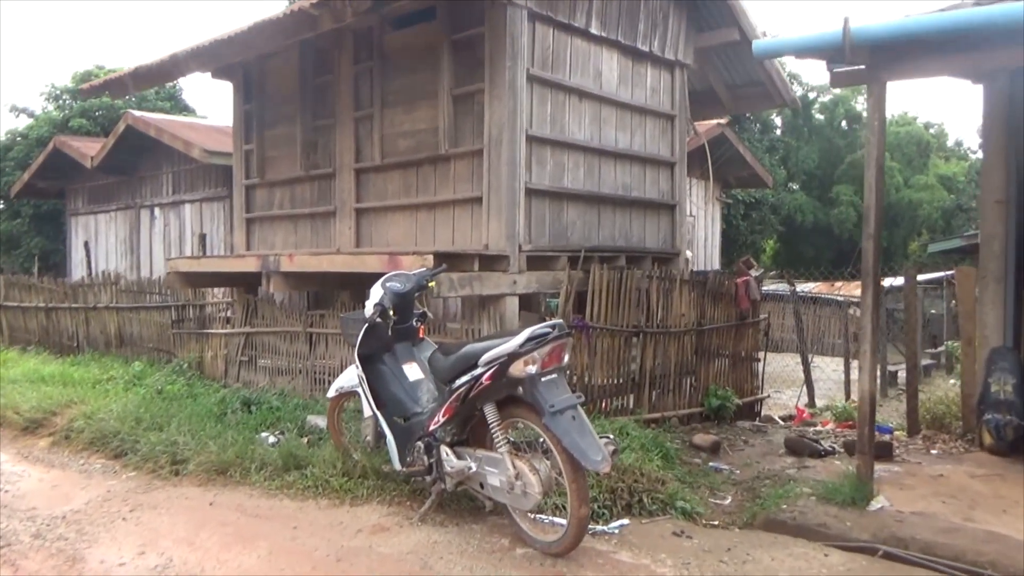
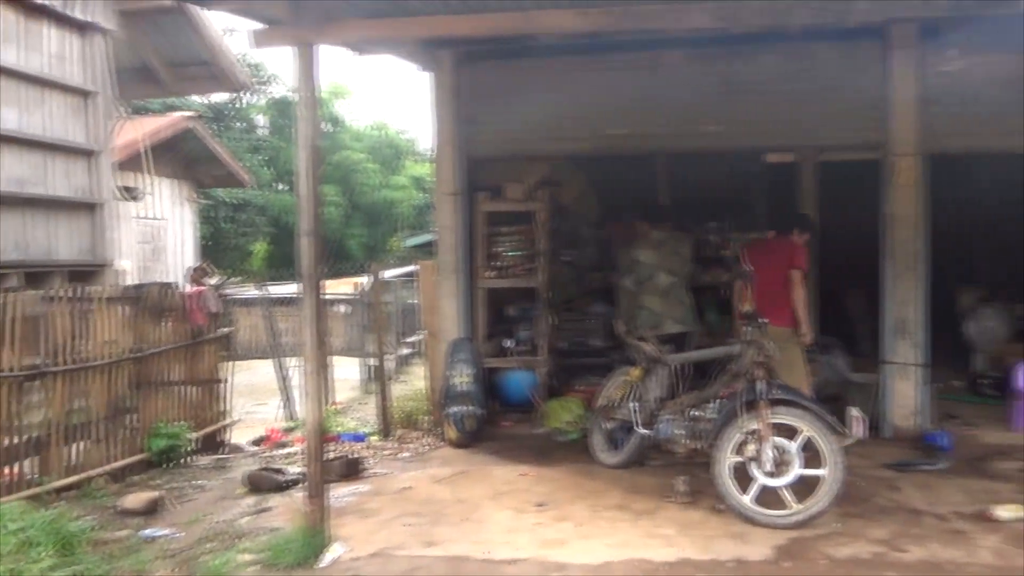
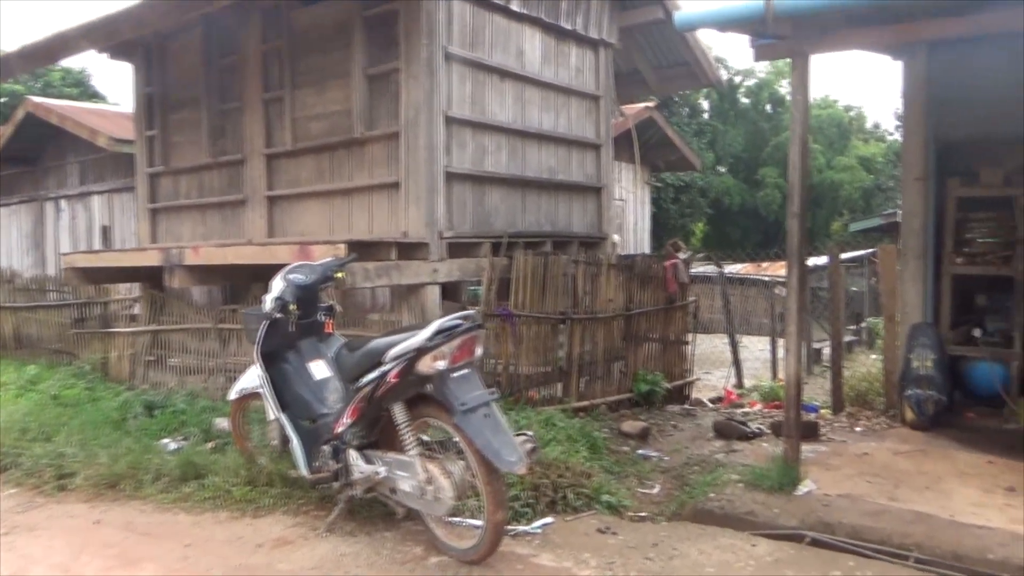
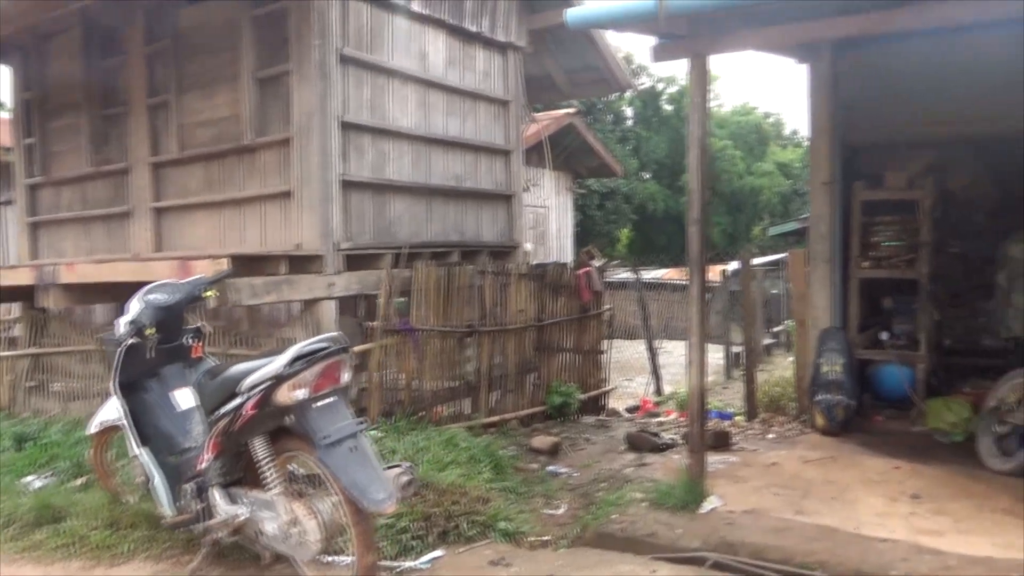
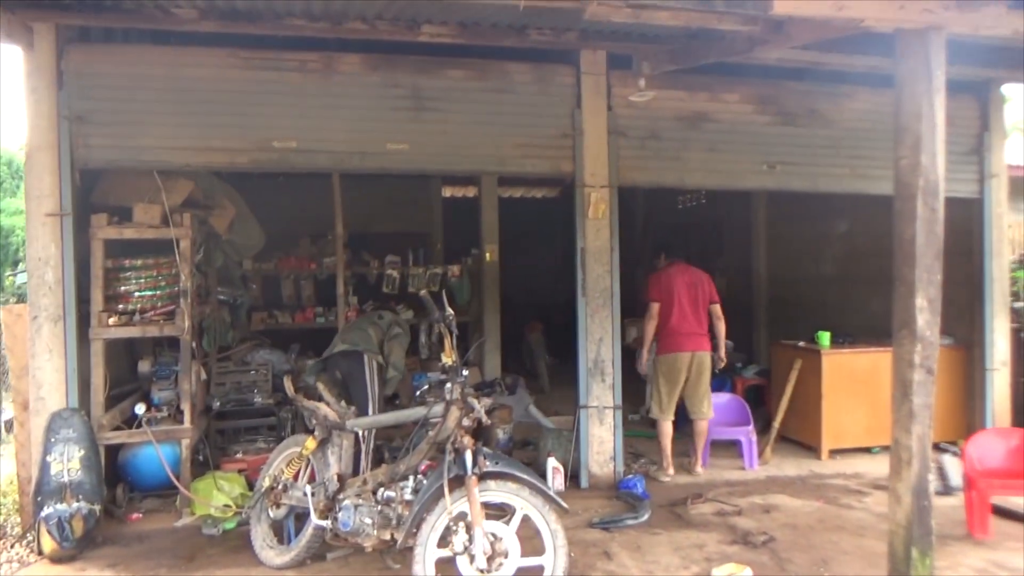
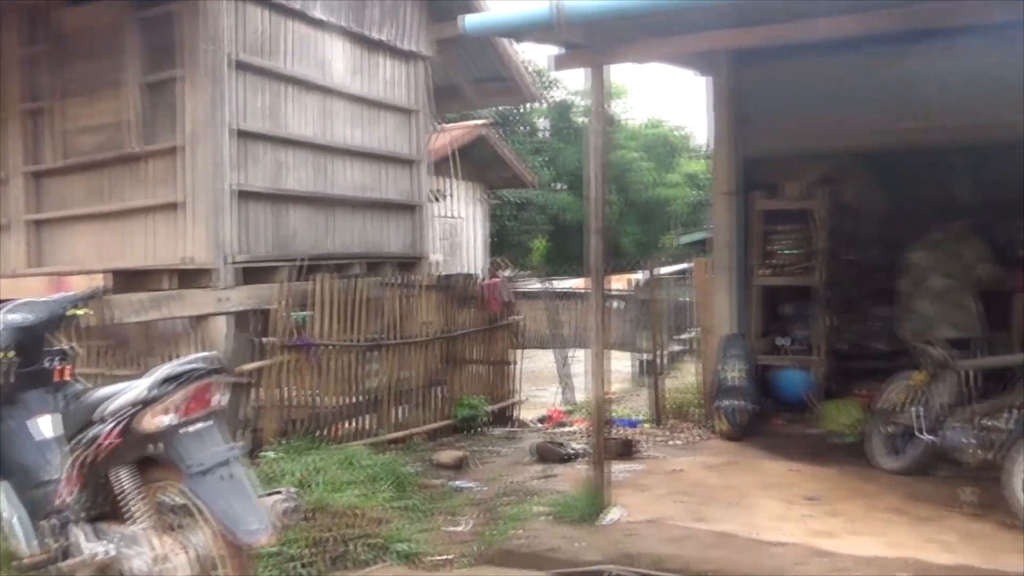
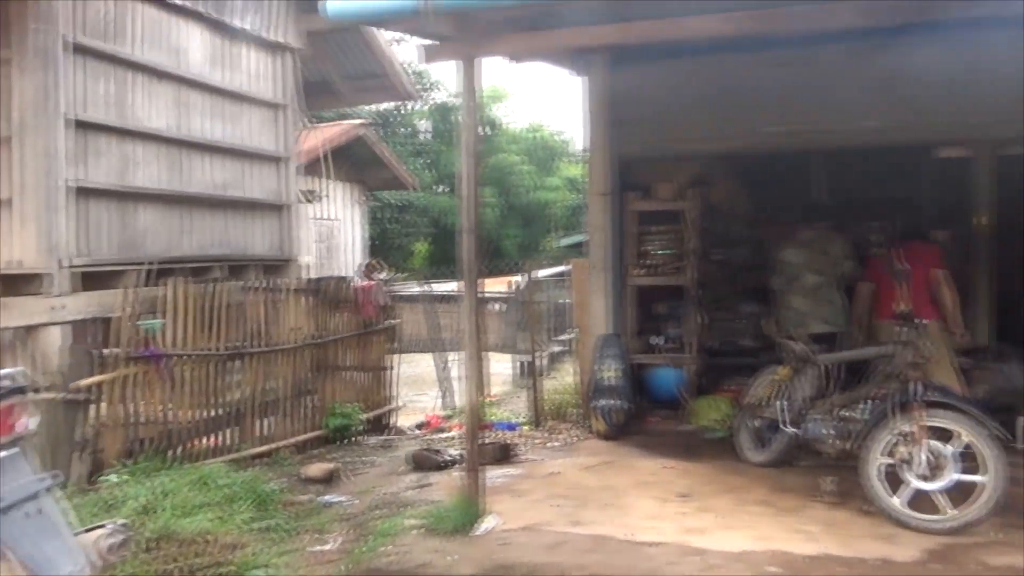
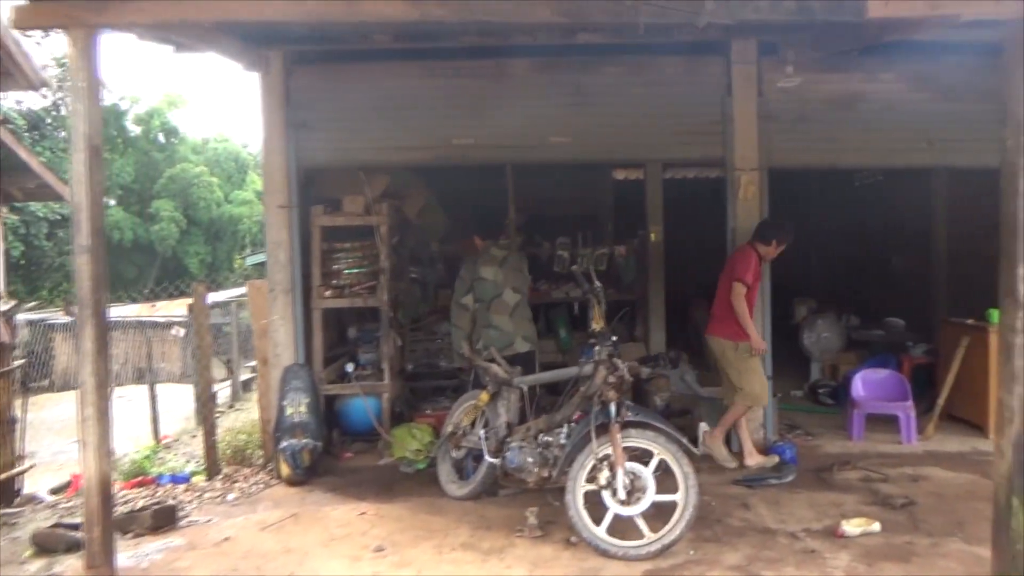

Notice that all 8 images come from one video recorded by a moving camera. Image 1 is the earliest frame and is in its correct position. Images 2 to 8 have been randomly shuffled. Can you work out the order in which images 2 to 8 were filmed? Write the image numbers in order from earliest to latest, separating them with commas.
3, 4, 6, 7, 2, 8, 5
